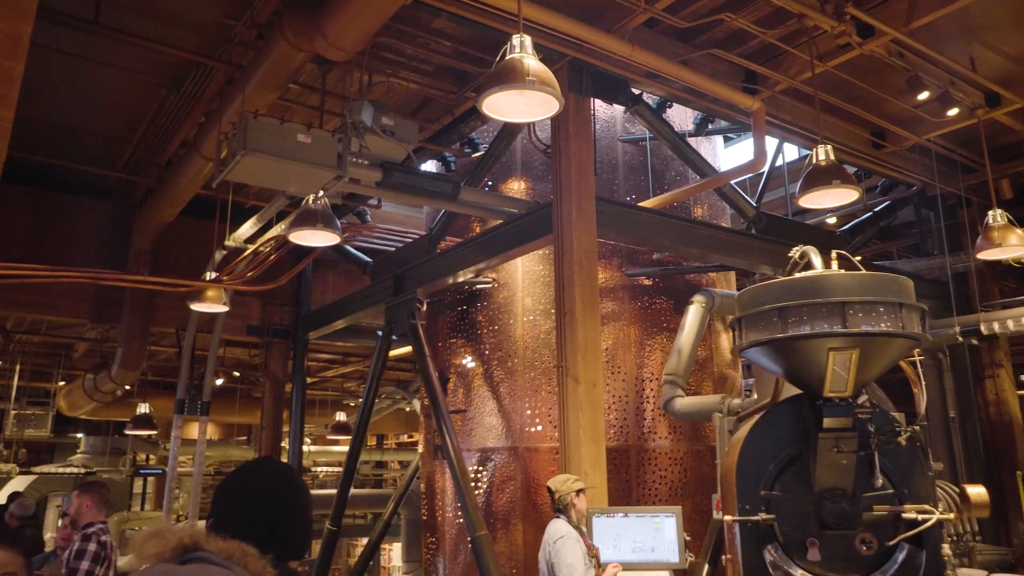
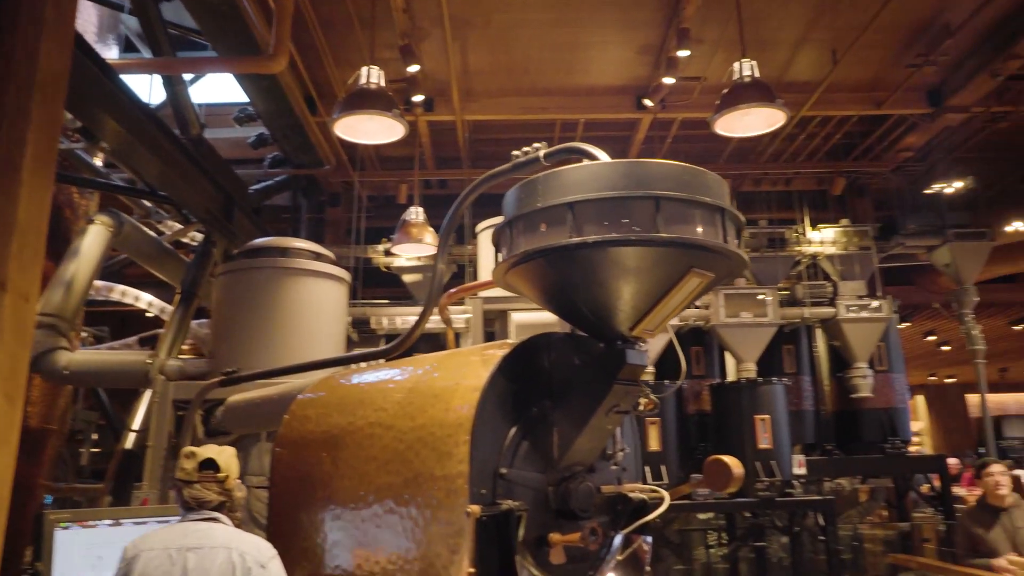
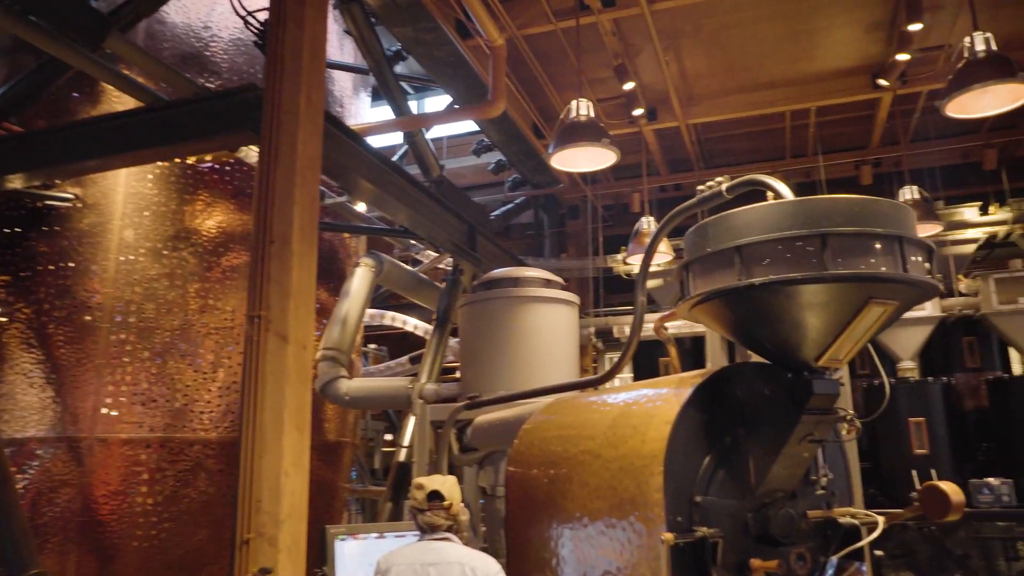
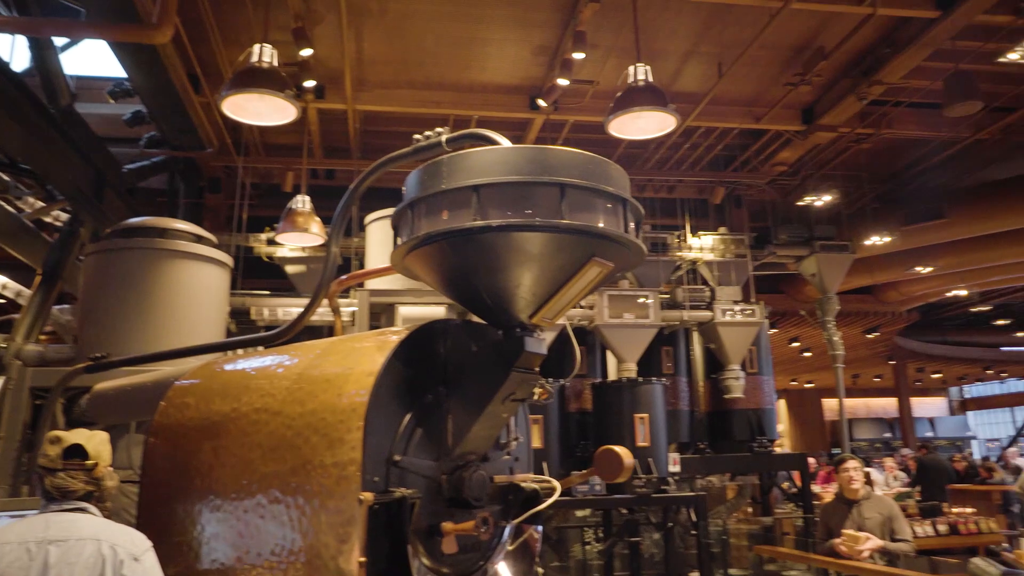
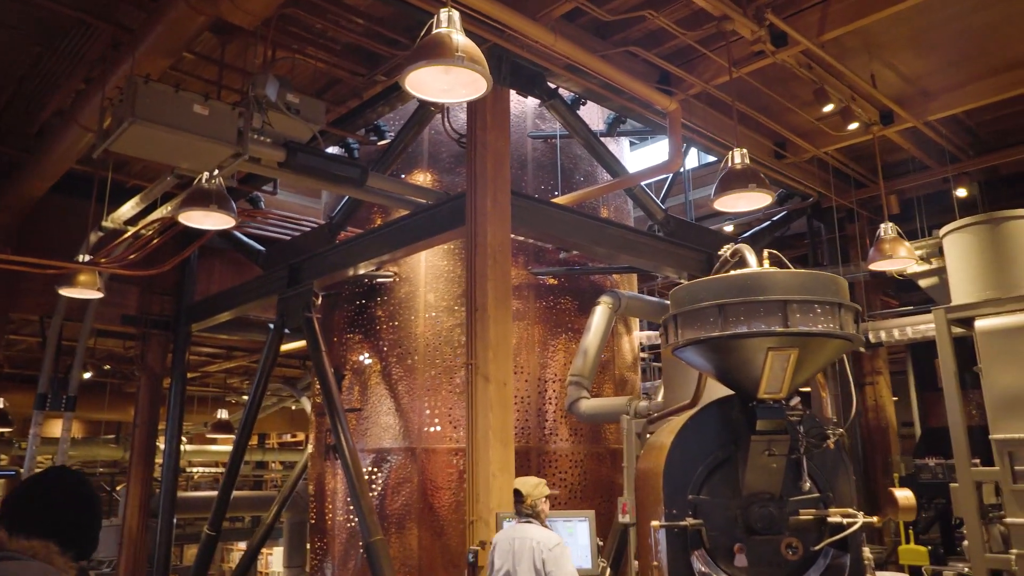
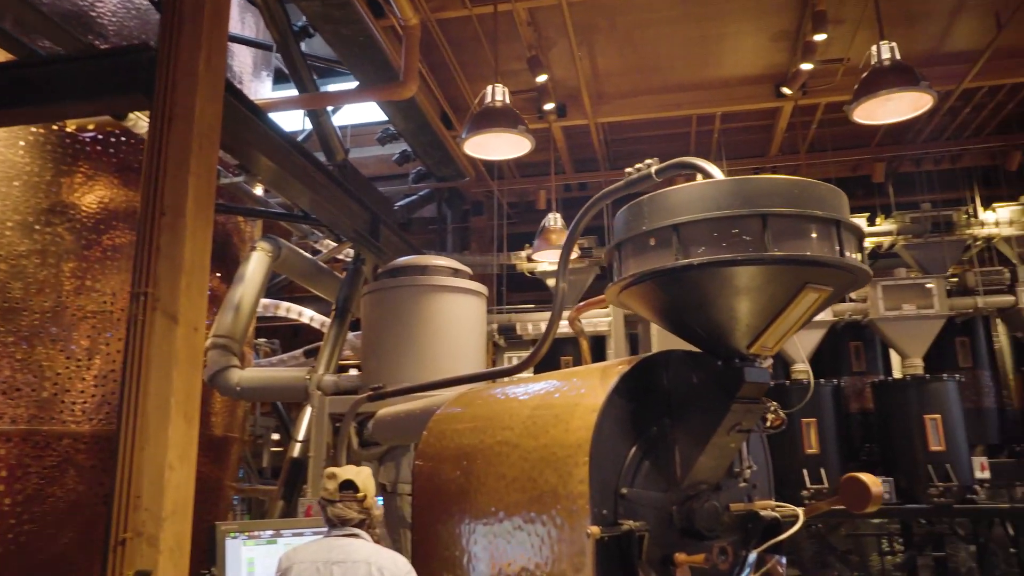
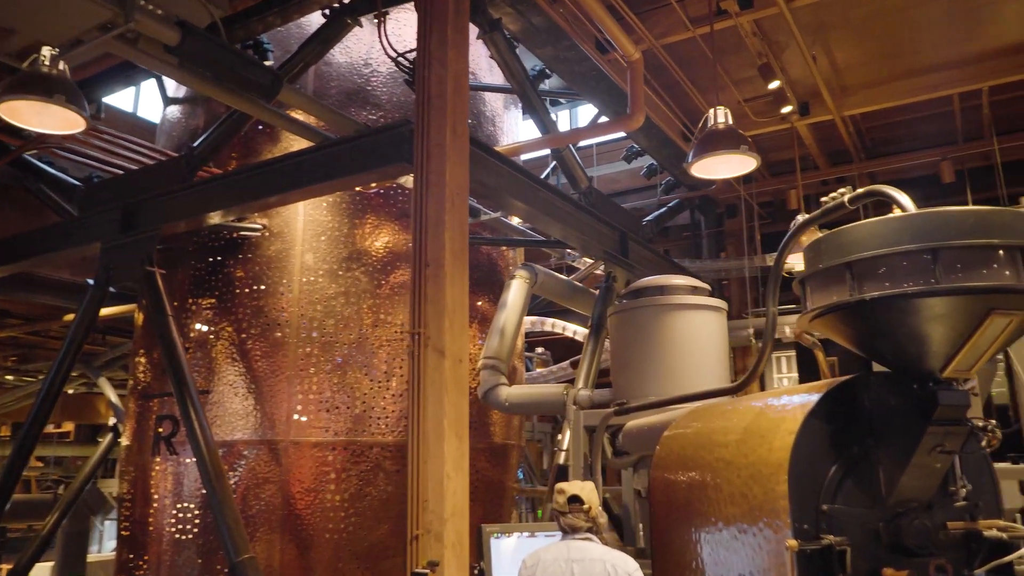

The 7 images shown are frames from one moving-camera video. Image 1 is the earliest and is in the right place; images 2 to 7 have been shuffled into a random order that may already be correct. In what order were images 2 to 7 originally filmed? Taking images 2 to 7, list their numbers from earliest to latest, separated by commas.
5, 7, 3, 6, 2, 4
